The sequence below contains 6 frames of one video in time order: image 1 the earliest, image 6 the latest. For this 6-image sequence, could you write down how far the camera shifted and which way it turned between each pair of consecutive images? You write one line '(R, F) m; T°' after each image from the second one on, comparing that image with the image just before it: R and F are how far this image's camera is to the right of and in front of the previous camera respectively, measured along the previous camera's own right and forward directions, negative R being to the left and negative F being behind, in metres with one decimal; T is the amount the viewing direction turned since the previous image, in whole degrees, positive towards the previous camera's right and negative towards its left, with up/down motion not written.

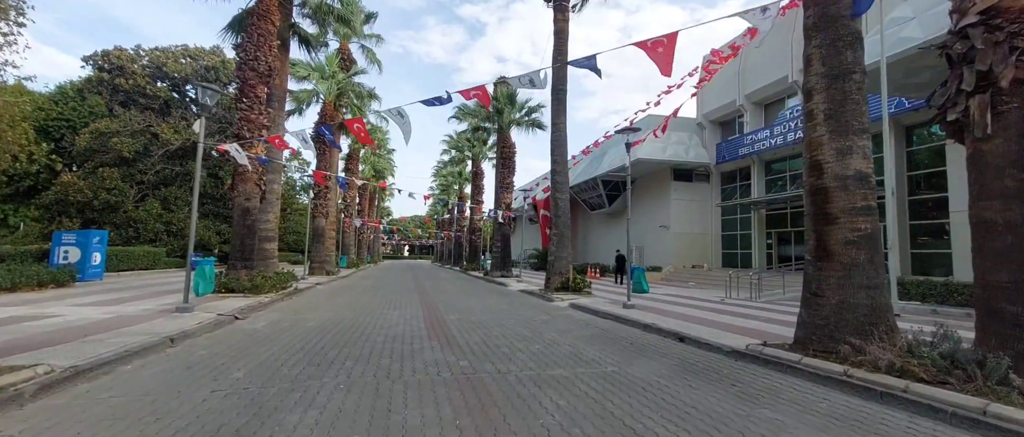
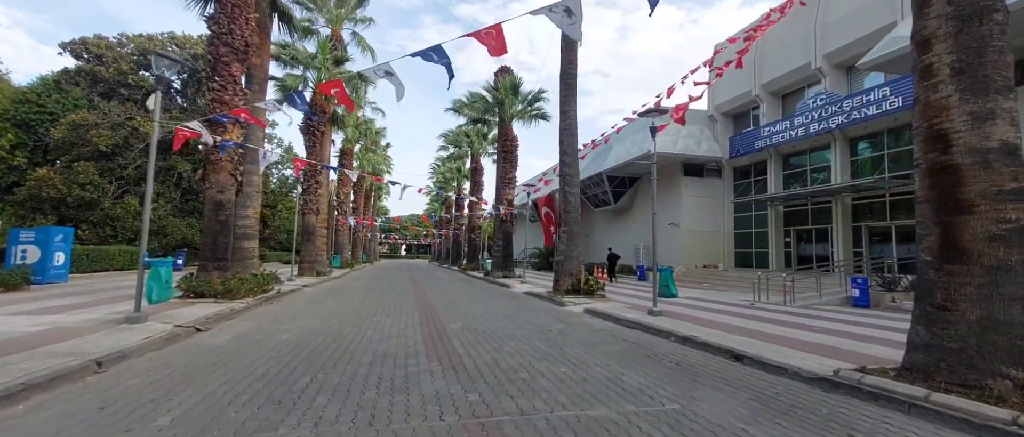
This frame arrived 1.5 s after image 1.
(-0.3, +1.6) m; 0°
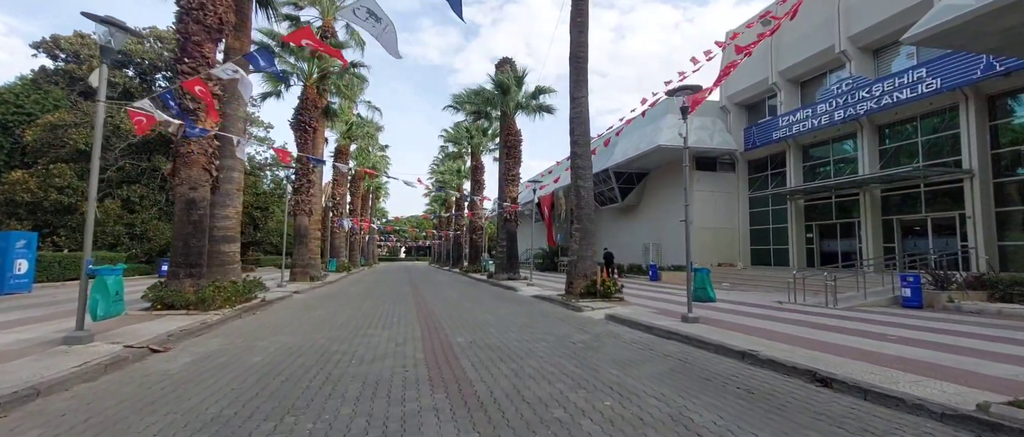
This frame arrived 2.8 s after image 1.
(-0.3, +1.4) m; 0°
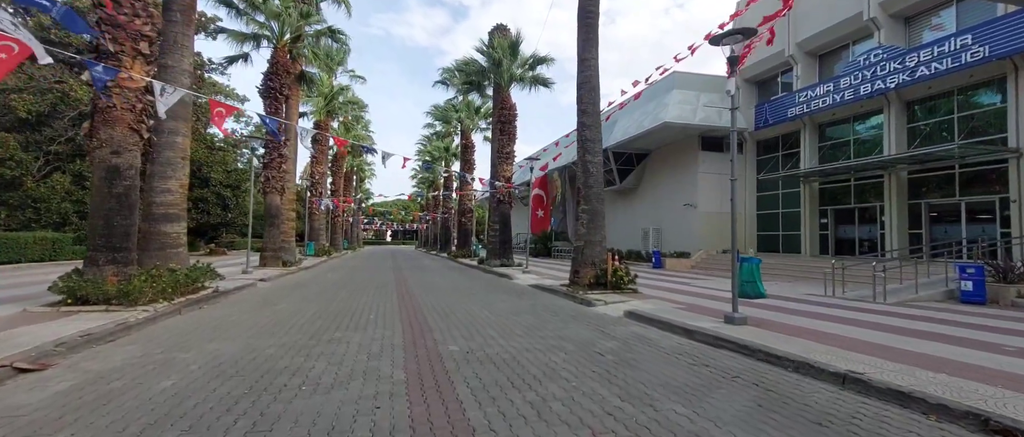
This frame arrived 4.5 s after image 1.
(-0.3, +2.0) m; +2°
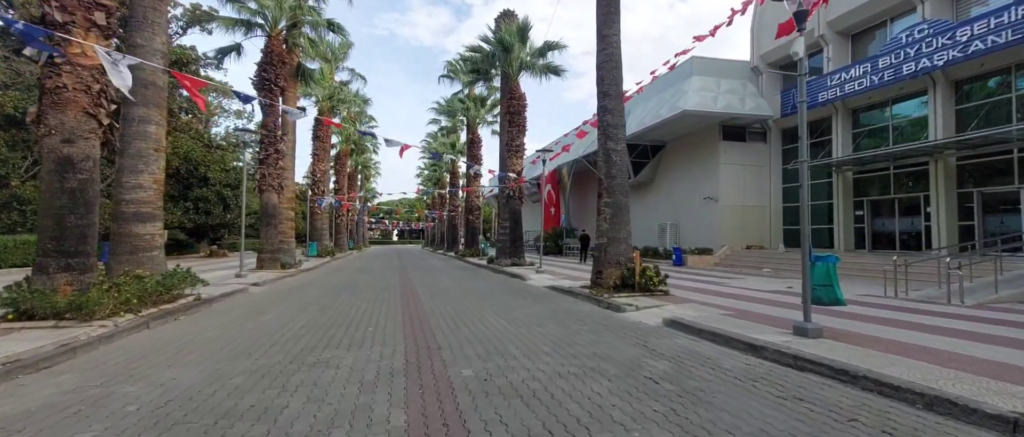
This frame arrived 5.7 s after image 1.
(-0.2, +1.3) m; -1°
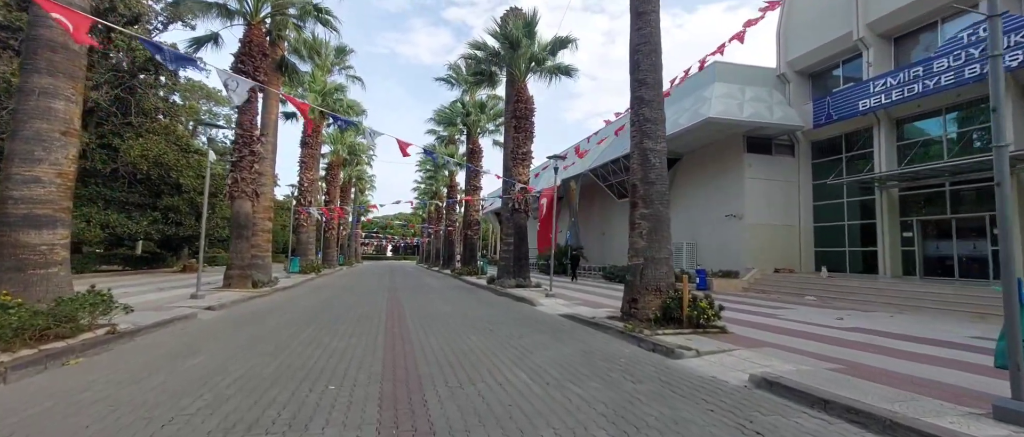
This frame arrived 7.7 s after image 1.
(-0.4, +2.4) m; +1°
